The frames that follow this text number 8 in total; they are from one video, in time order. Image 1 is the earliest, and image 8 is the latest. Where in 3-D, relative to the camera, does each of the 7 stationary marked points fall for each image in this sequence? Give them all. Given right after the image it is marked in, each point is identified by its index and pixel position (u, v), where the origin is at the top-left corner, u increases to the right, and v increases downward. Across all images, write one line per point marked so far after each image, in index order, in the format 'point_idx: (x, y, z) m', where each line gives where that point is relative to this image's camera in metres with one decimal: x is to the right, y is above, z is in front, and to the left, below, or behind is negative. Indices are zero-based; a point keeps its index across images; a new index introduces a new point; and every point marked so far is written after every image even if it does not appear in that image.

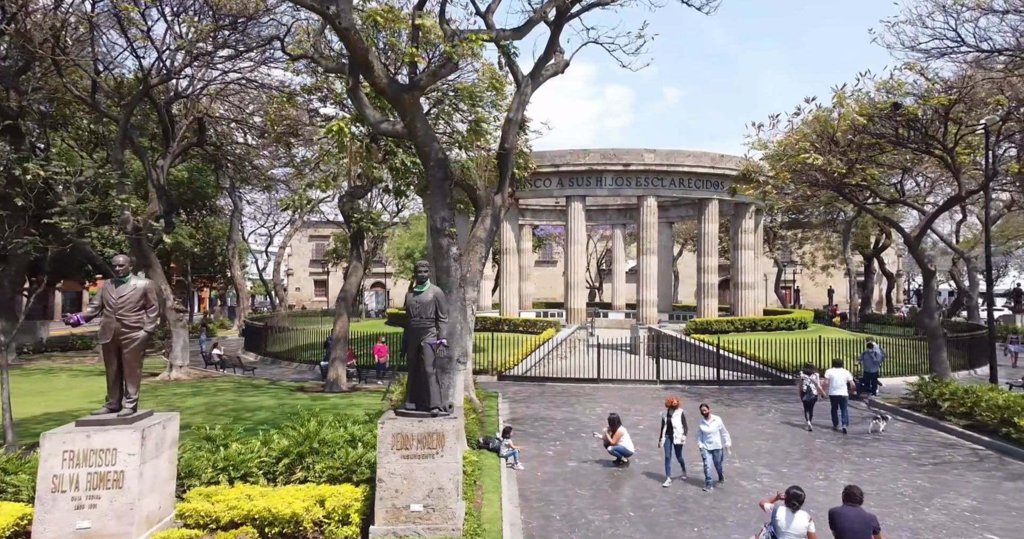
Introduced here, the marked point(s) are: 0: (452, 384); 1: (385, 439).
0: (-0.8, -1.5, +8.6) m
1: (-0.9, -1.2, +4.7) m
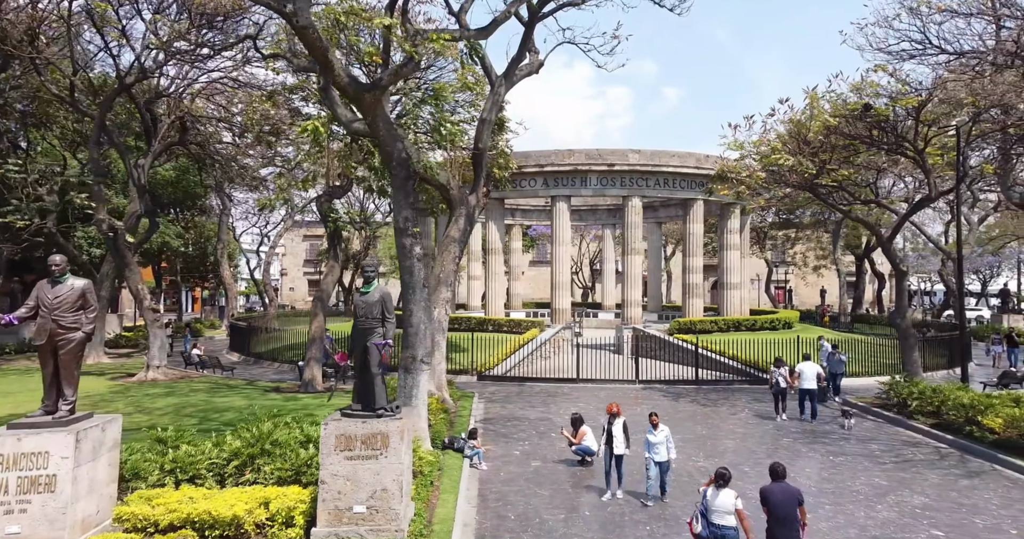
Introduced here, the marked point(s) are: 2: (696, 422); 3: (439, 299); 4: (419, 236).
0: (-1.3, -1.5, +8.5) m
1: (-1.3, -1.2, +4.6) m
2: (+4.2, -3.3, +13.7) m
3: (-1.7, -0.7, +14.9) m
4: (-1.3, +0.4, +8.6) m
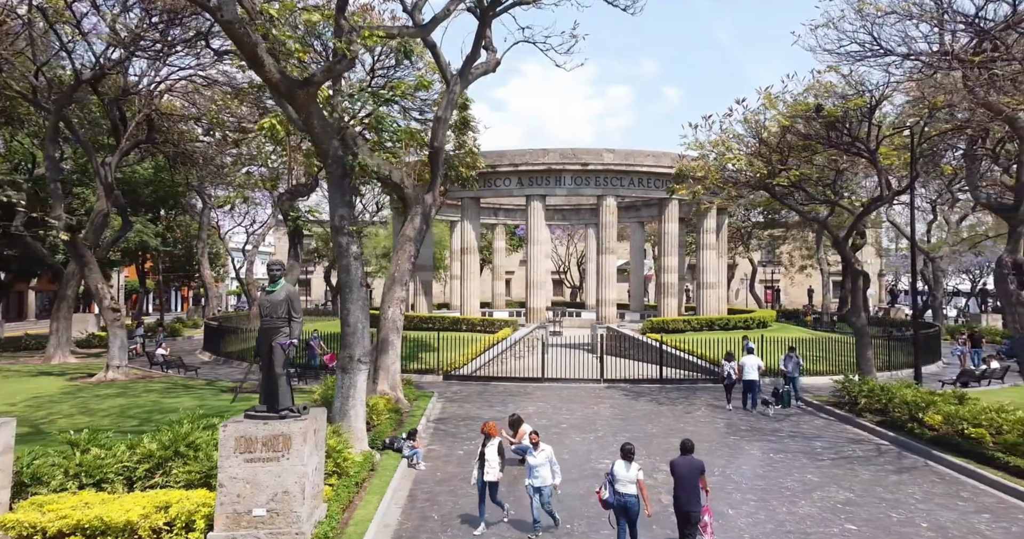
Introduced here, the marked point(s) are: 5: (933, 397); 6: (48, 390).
0: (-2.1, -1.5, +8.4) m
1: (-2.0, -1.2, +4.5) m
2: (+3.2, -3.3, +13.8) m
3: (-2.8, -0.6, +14.8) m
4: (-2.1, +0.5, +8.5) m
5: (+8.2, -2.5, +12.5) m
6: (-13.5, -3.5, +18.6) m
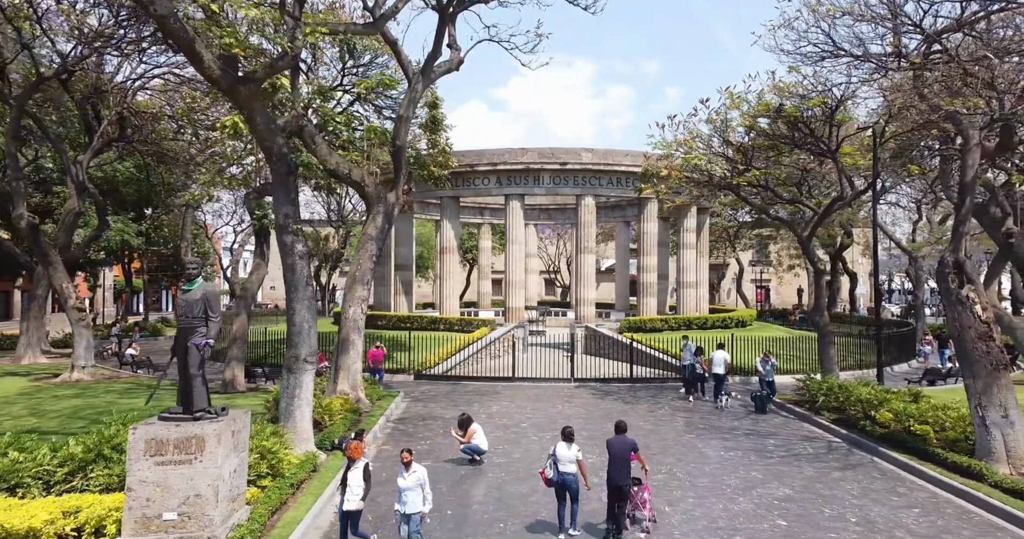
0: (-2.8, -1.5, +8.4) m
1: (-2.6, -1.2, +4.5) m
2: (+2.4, -3.3, +13.9) m
3: (-3.6, -0.6, +14.7) m
4: (-2.8, +0.5, +8.4) m
5: (+7.4, -2.5, +12.6) m
6: (-14.5, -3.5, +18.2) m
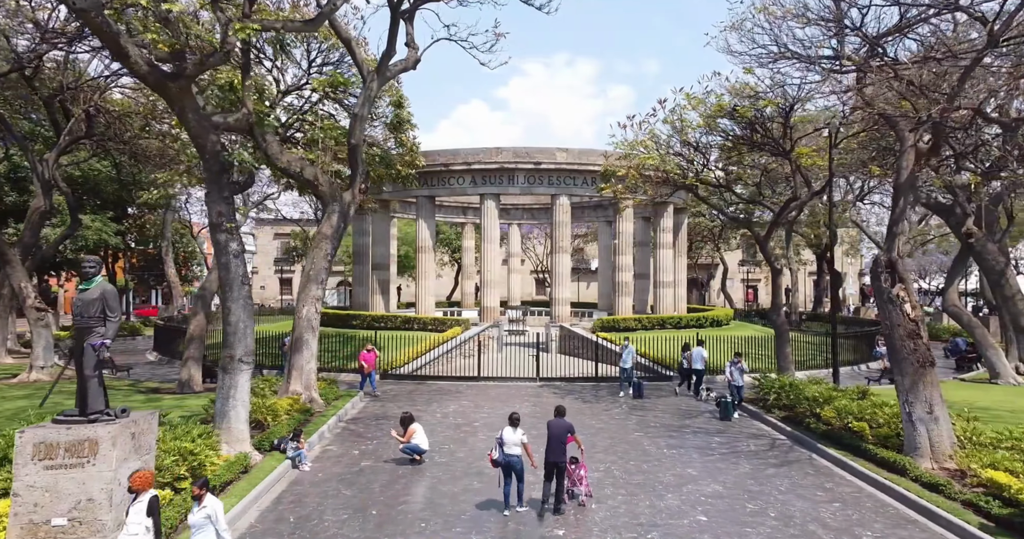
0: (-3.6, -1.5, +8.3) m
1: (-3.3, -1.2, +4.4) m
2: (+1.4, -3.2, +13.9) m
3: (-4.6, -0.6, +14.5) m
4: (-3.6, +0.5, +8.3) m
5: (+6.5, -2.5, +12.9) m
6: (-15.6, -3.4, +17.8) m
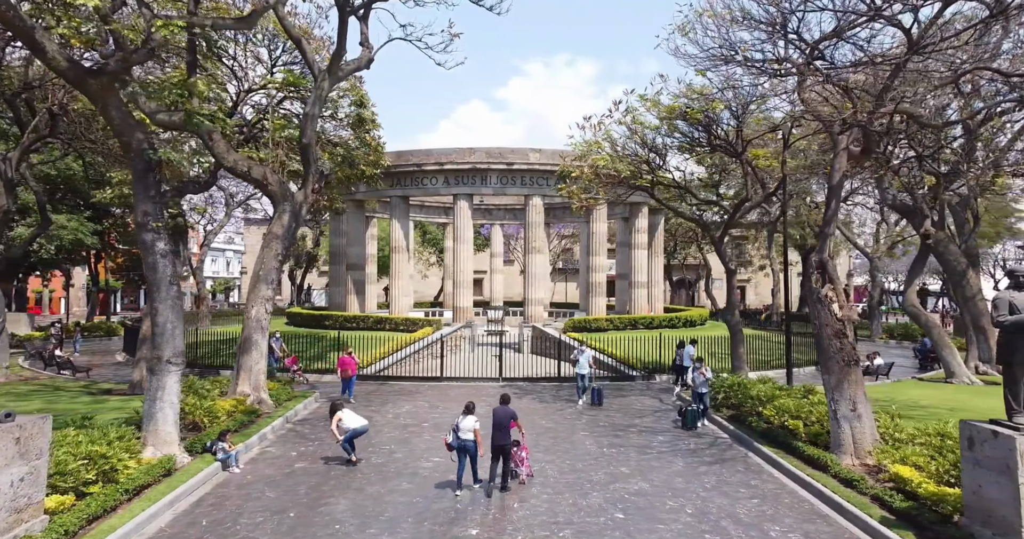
0: (-4.5, -1.5, +8.1) m
1: (-4.0, -1.2, +4.2) m
2: (+0.3, -3.3, +14.0) m
3: (-5.7, -0.6, +14.4) m
4: (-4.5, +0.5, +8.2) m
5: (+5.4, -2.5, +13.1) m
6: (-16.8, -3.4, +17.2) m
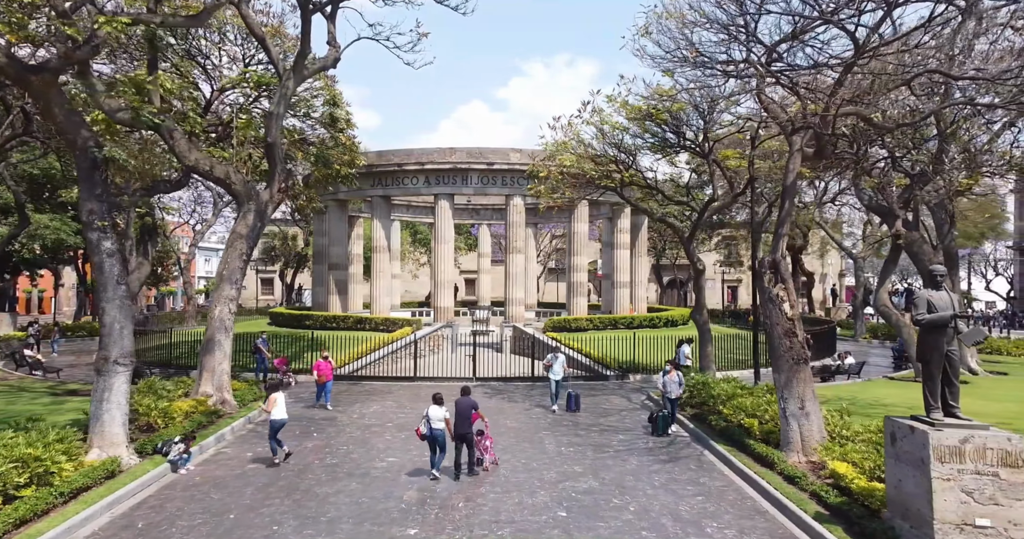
0: (-5.1, -1.5, +8.0) m
1: (-4.5, -1.2, +4.2) m
2: (-0.4, -3.2, +14.0) m
3: (-6.5, -0.6, +14.2) m
4: (-5.1, +0.5, +8.1) m
5: (+4.7, -2.5, +13.2) m
6: (-17.6, -3.4, +16.8) m
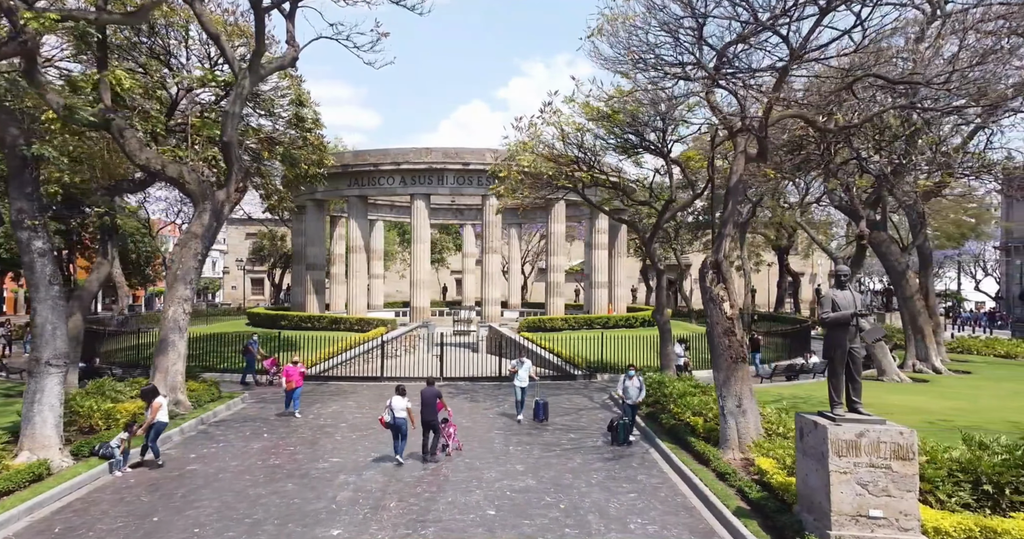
0: (-5.8, -1.5, +7.9) m
1: (-5.2, -1.2, +4.0) m
2: (-1.3, -3.2, +14.0) m
3: (-7.4, -0.6, +14.0) m
4: (-5.8, +0.5, +7.9) m
5: (+3.8, -2.5, +13.4) m
6: (-18.6, -3.4, +16.3) m
